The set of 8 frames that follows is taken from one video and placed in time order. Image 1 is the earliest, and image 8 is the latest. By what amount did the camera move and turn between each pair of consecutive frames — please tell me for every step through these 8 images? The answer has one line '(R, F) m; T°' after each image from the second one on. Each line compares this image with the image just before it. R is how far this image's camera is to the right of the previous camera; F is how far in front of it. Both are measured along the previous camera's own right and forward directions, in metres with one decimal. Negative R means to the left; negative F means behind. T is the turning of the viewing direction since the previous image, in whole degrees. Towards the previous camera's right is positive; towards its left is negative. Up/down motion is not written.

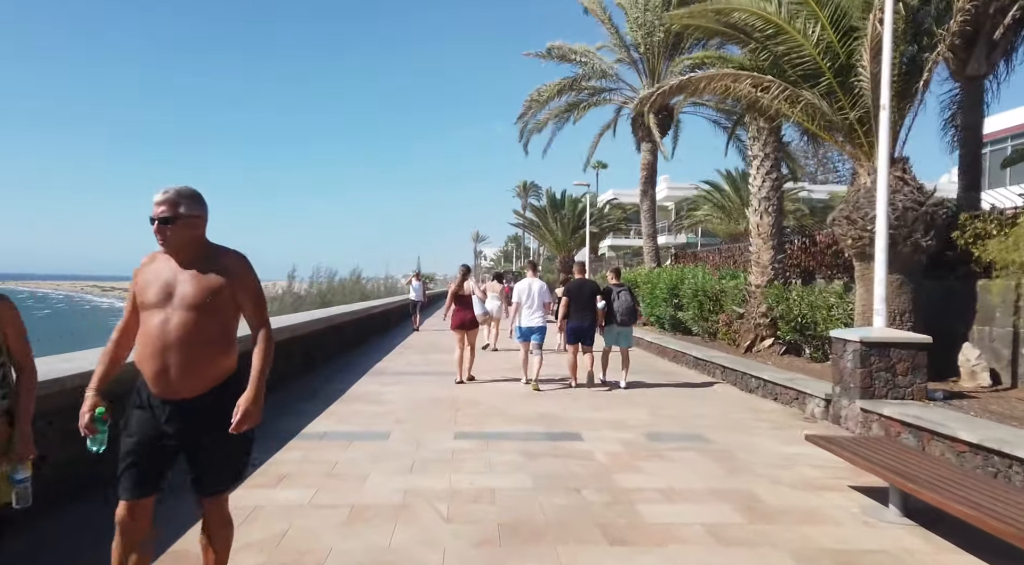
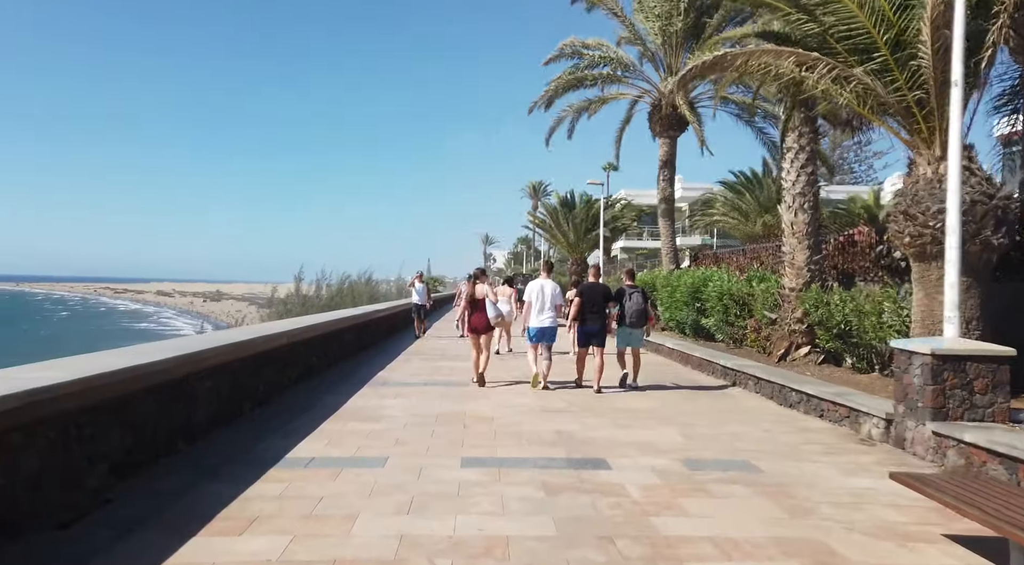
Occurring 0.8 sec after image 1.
(-0.1, +0.9) m; -1°
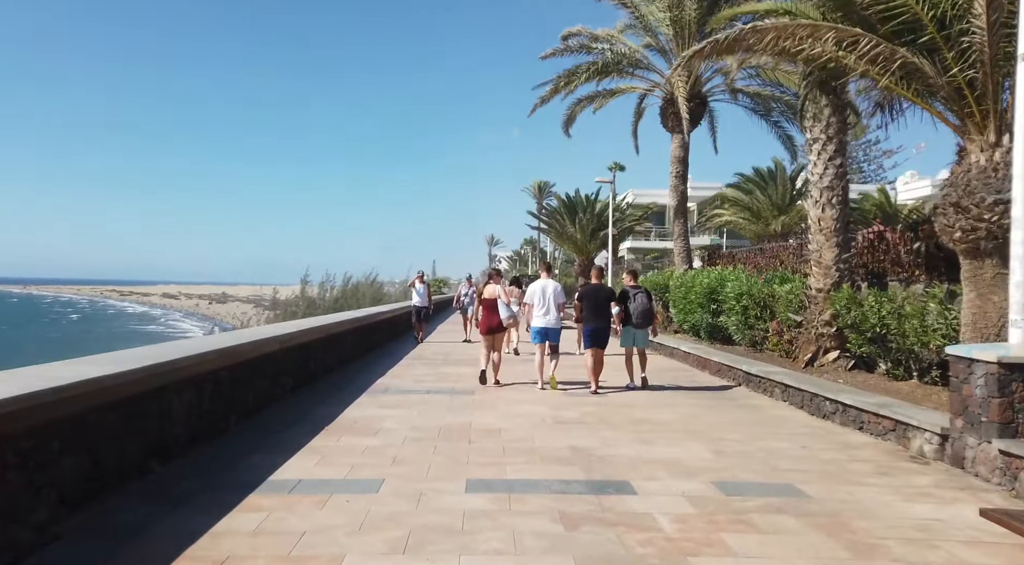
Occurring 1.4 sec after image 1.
(0.0, +0.6) m; 0°
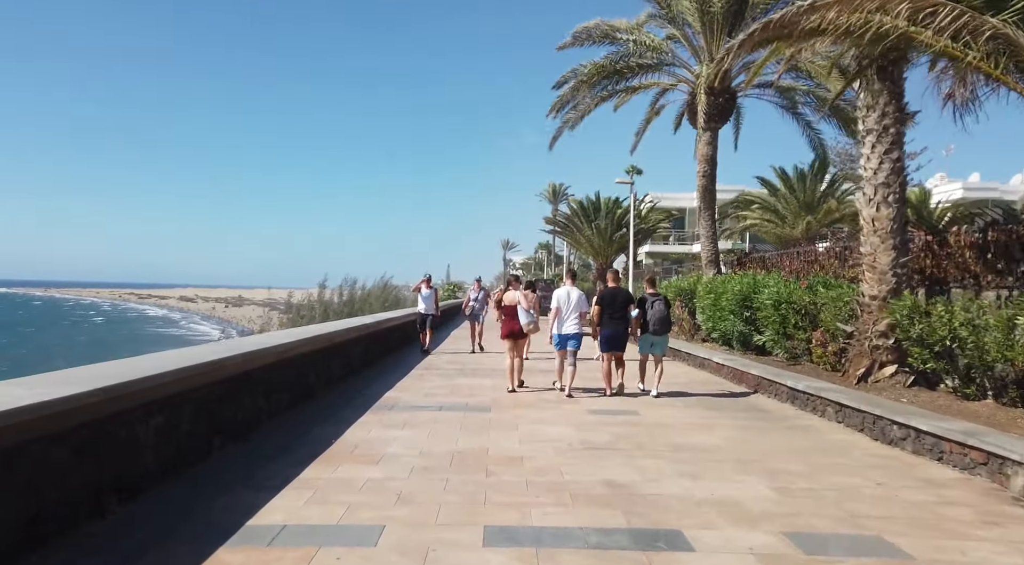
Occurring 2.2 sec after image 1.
(-0.1, +0.9) m; -1°
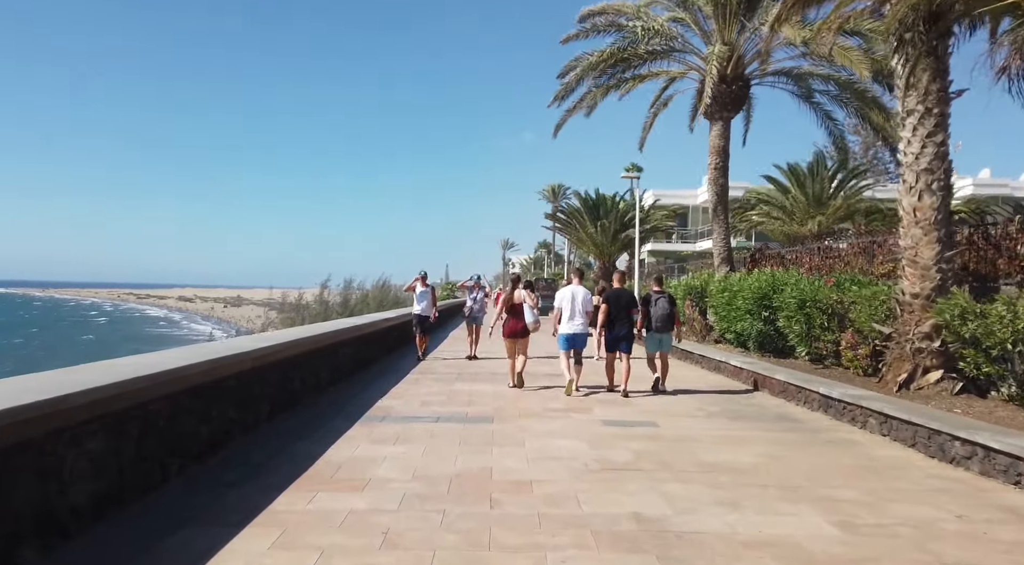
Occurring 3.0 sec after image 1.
(-0.1, +0.8) m; 0°
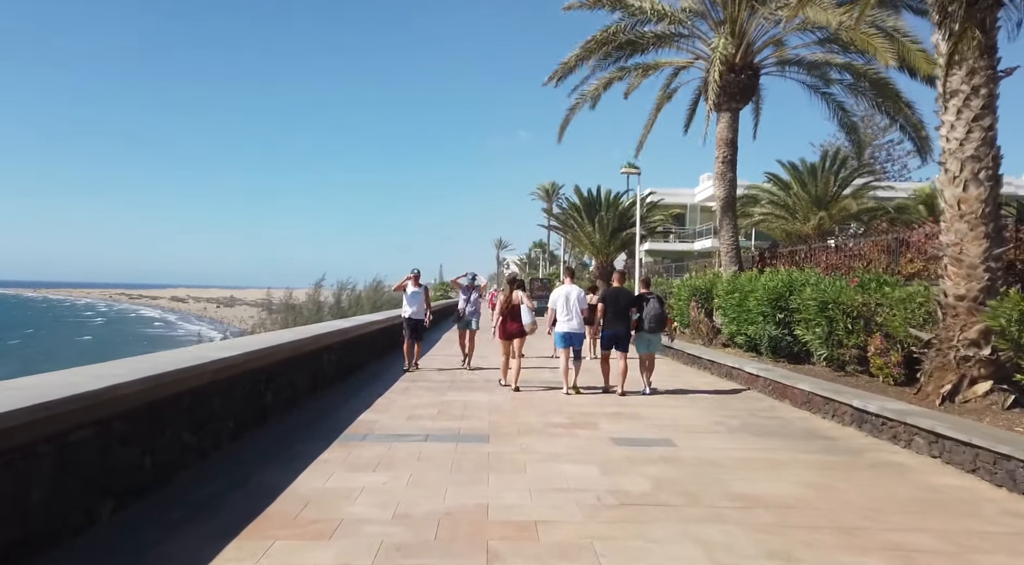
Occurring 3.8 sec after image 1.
(0.0, +0.9) m; 0°
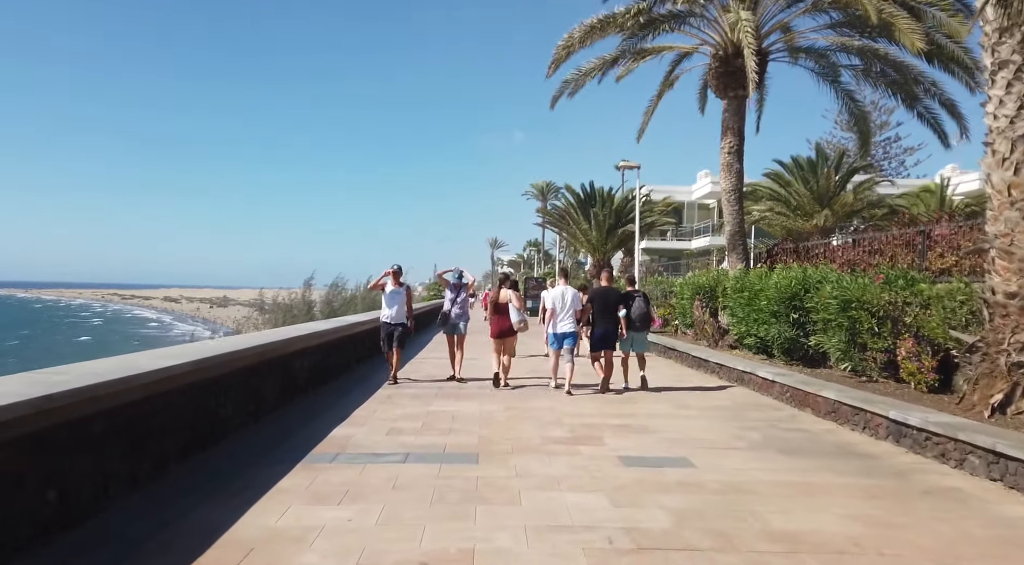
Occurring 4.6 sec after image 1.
(0.0, +0.9) m; 0°
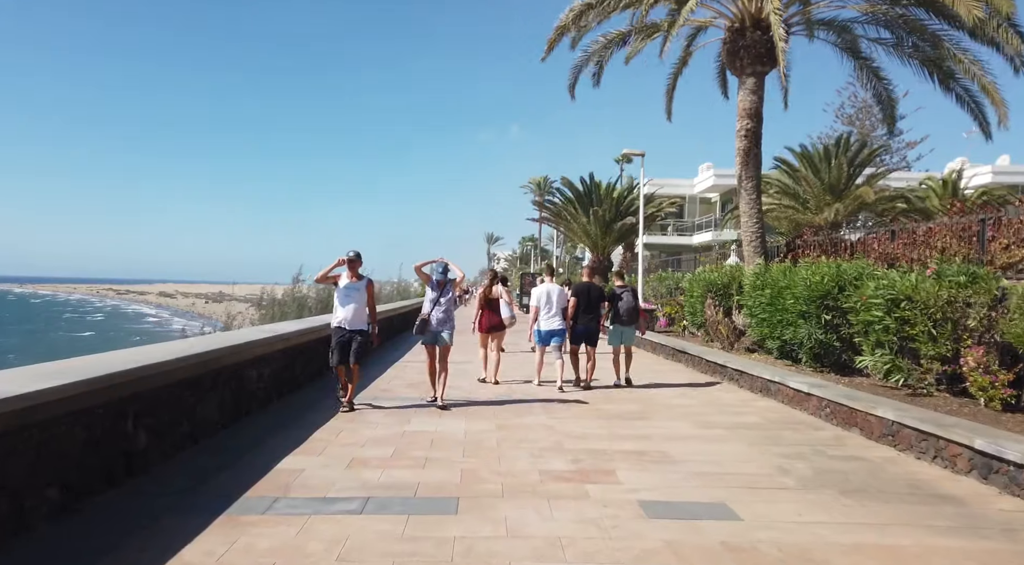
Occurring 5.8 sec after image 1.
(0.0, +1.3) m; 0°
